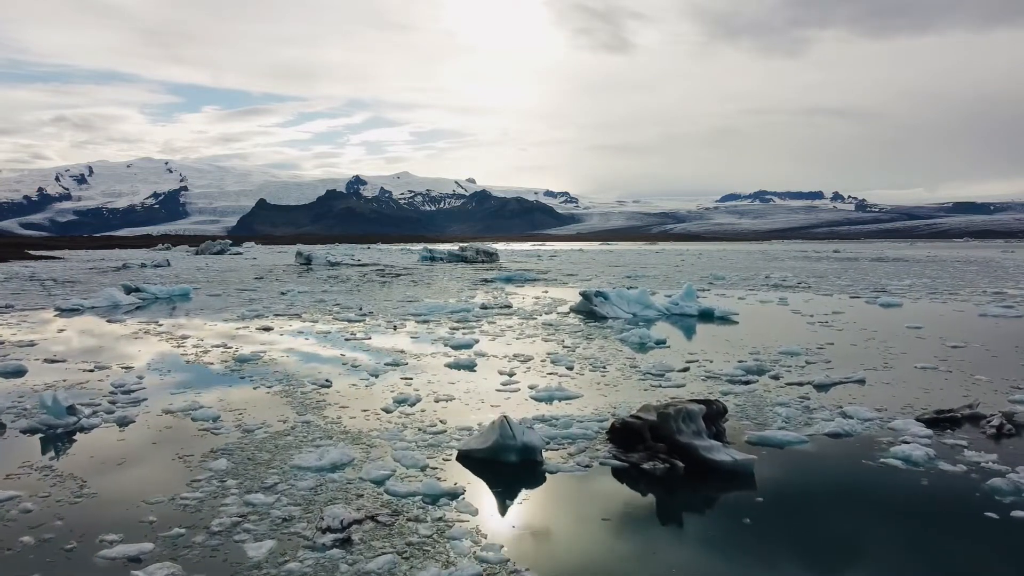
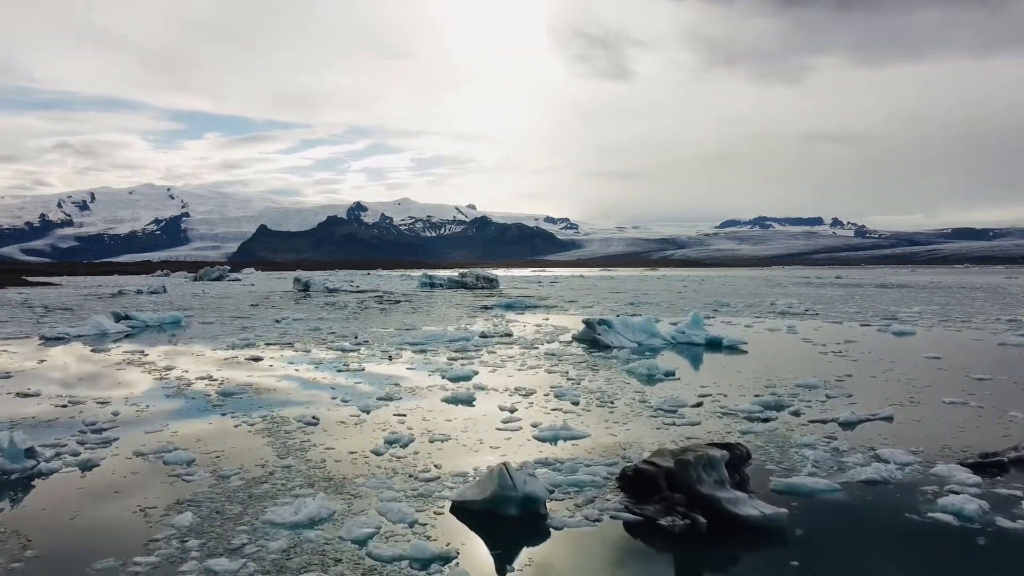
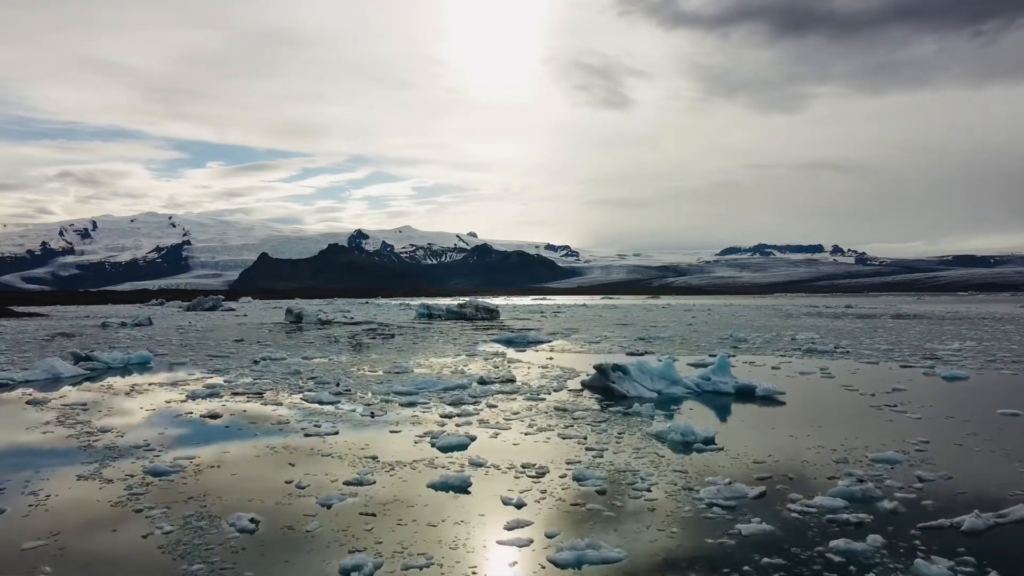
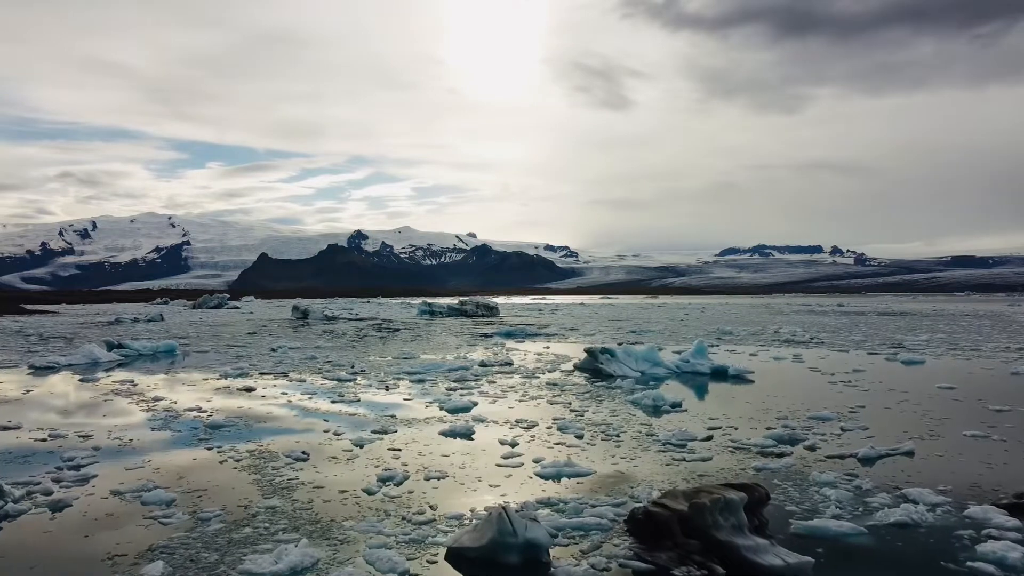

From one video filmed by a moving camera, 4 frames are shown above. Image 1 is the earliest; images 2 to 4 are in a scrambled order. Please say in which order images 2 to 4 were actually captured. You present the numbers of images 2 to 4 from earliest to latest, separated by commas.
2, 4, 3
